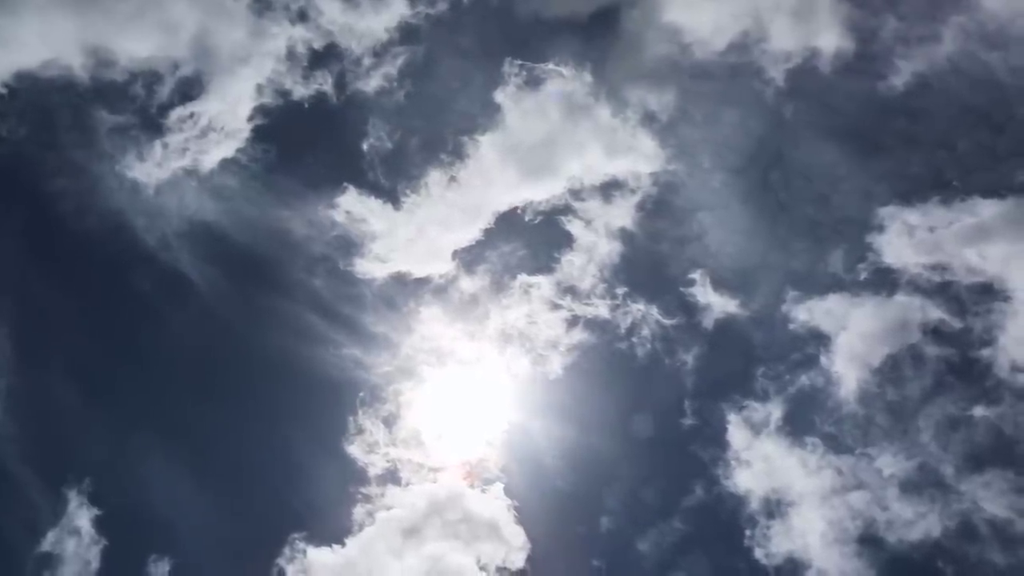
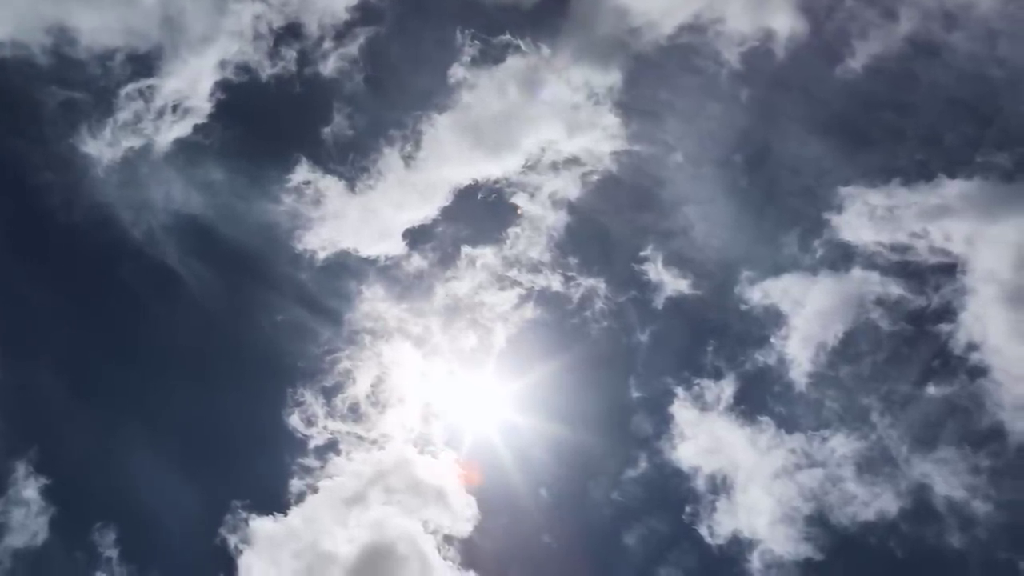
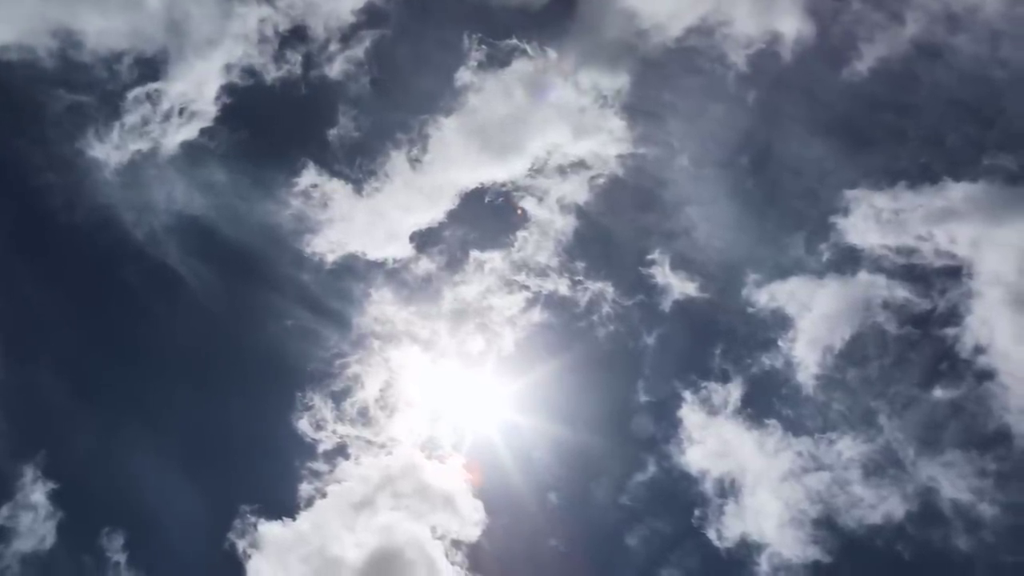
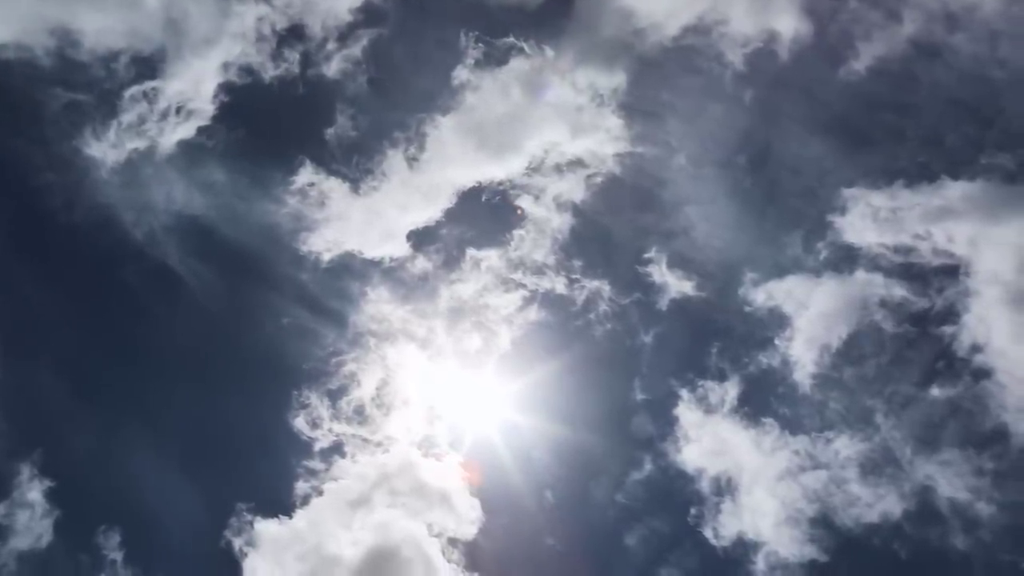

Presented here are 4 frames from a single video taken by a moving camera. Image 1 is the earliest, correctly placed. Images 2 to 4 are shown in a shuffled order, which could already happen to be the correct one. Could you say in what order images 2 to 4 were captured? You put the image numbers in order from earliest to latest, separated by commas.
3, 4, 2
